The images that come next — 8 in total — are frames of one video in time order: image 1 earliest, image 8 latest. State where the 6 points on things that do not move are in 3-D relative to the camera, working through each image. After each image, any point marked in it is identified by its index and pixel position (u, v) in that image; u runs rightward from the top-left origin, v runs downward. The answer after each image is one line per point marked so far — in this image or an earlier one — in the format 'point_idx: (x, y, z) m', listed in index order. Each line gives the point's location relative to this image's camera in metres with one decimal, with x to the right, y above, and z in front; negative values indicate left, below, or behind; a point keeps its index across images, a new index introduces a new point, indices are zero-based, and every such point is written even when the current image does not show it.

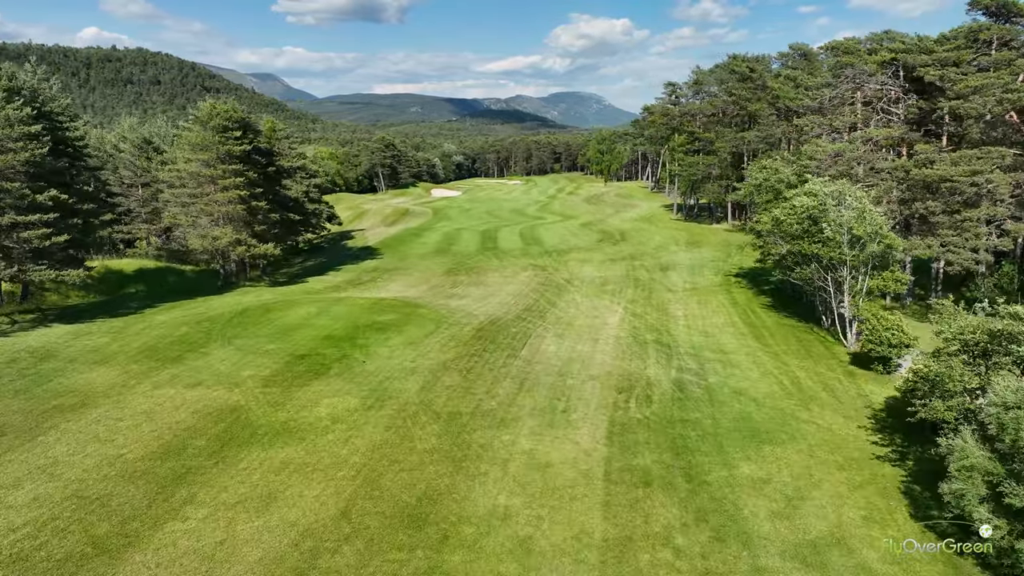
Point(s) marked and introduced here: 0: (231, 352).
0: (-9.0, -2.1, +19.2) m
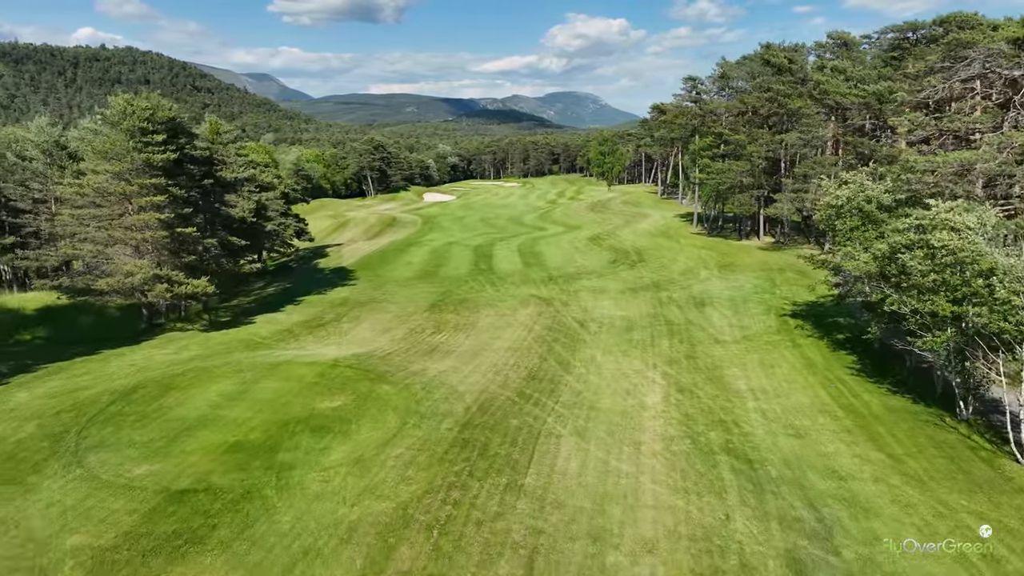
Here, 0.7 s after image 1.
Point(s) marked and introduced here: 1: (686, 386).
0: (-9.0, -4.0, +12.3) m
1: (+5.3, -3.0, +18.2) m
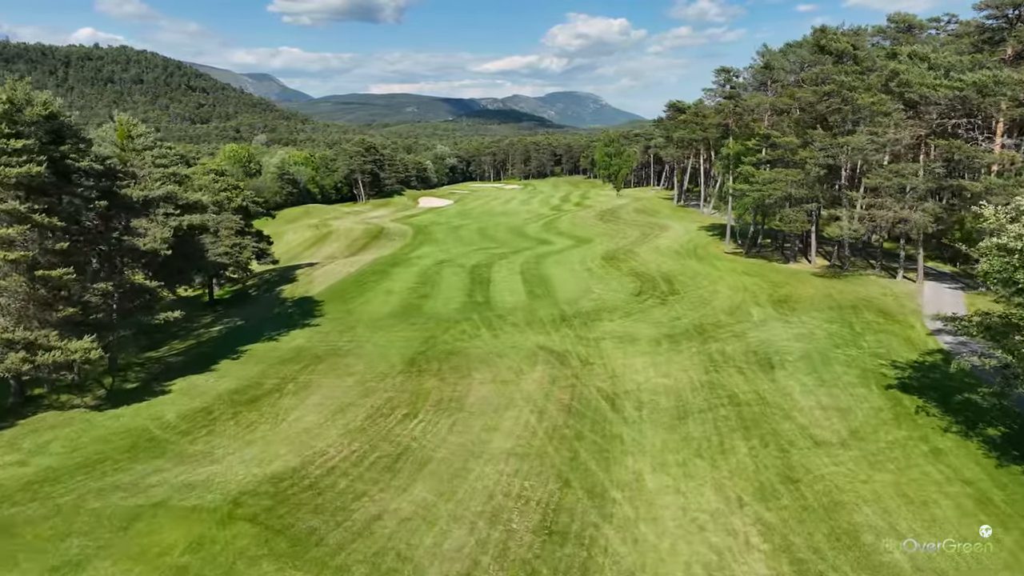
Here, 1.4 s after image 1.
0: (-8.9, -6.1, +5.0) m
1: (+5.4, -5.0, +10.9) m
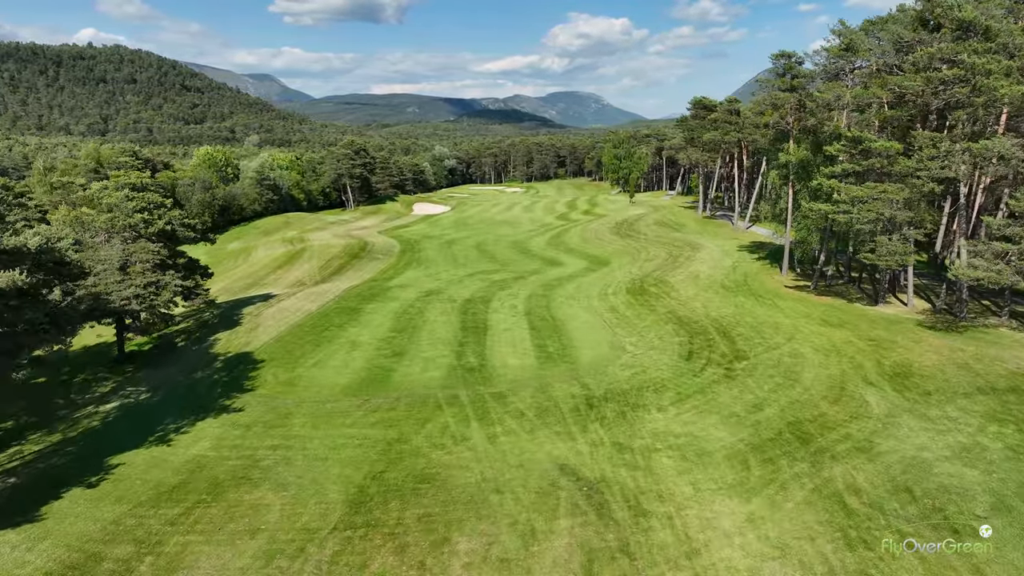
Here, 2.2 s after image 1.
0: (-8.8, -8.4, -3.6) m
1: (+5.5, -7.4, +2.2) m
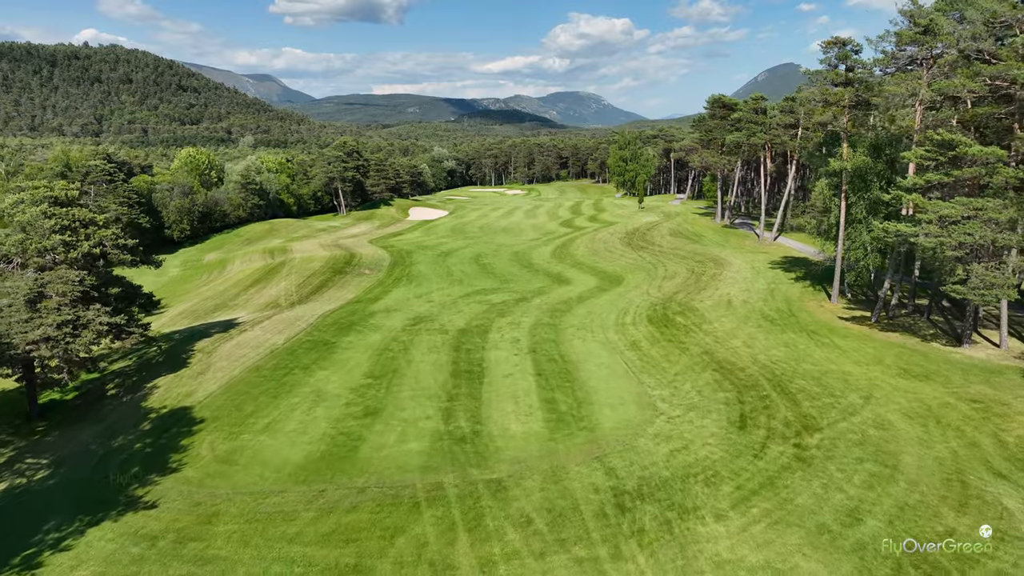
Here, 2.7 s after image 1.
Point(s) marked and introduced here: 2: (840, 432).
0: (-8.8, -9.9, -8.9) m
1: (+5.6, -8.8, -3.0) m
2: (+9.5, -4.1, +17.3) m
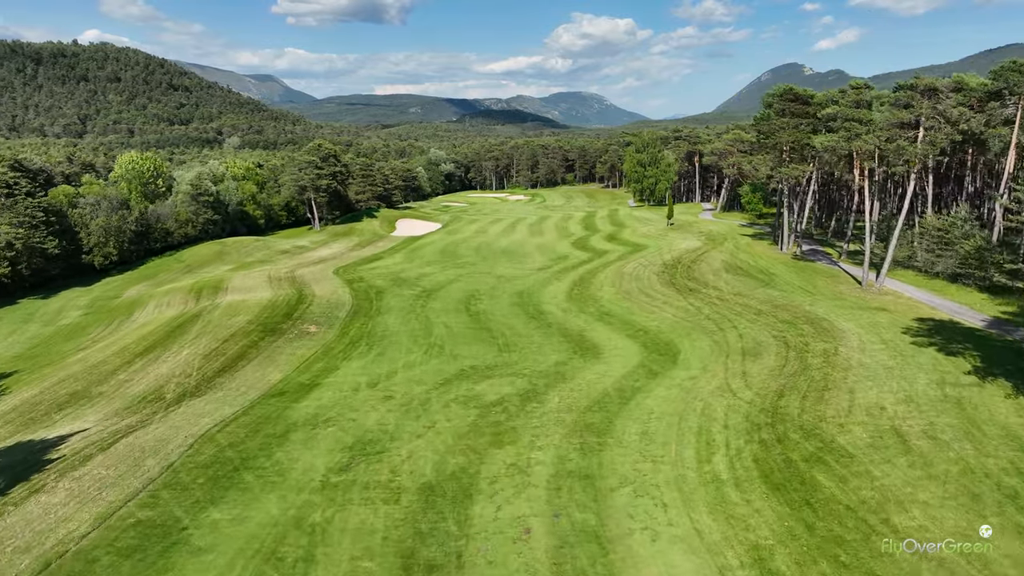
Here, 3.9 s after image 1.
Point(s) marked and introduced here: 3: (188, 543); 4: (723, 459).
0: (-8.8, -13.5, -22.4) m
1: (+5.5, -12.4, -16.6) m
2: (+9.6, -7.8, +3.7) m
3: (-8.2, -6.3, +15.4) m
4: (+6.4, -5.1, +18.2) m
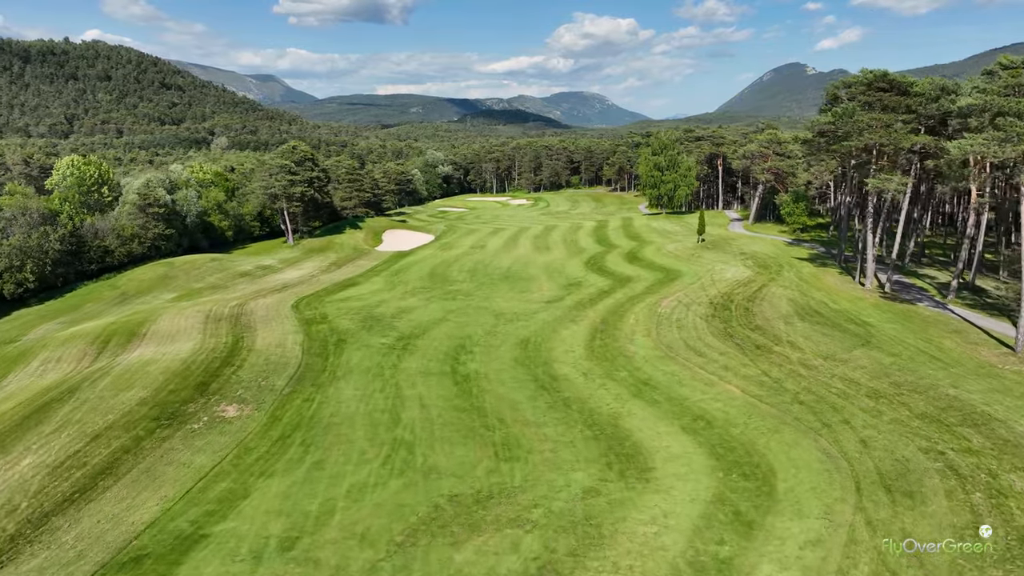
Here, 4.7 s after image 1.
0: (-8.9, -16.1, -32.6) m
1: (+5.5, -15.1, -26.9) m
2: (+9.6, -10.4, -6.6) m
3: (-8.2, -9.0, +5.2) m
4: (+6.5, -7.8, +7.9) m
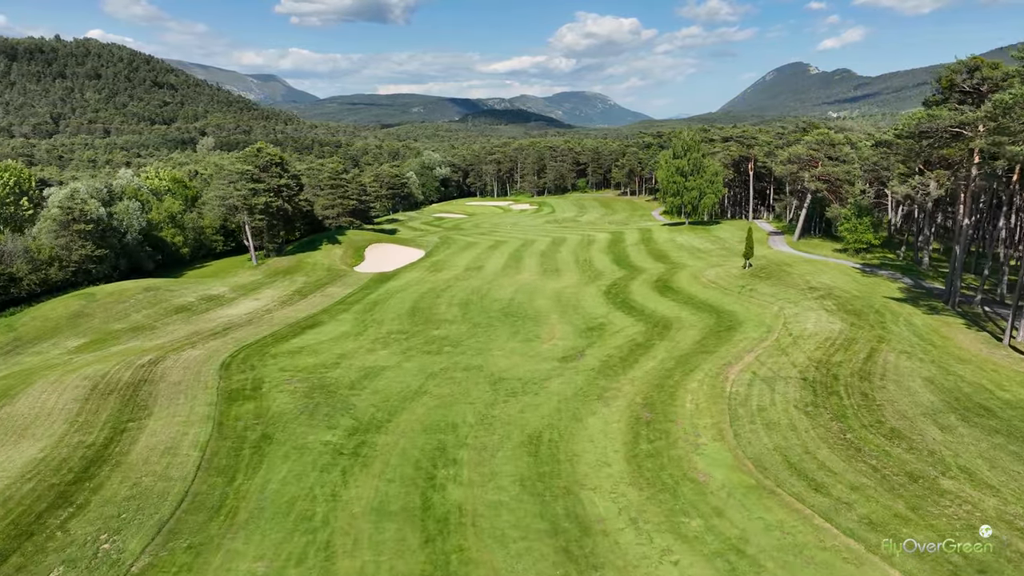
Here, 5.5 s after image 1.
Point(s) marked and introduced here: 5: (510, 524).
0: (-9.0, -18.9, -43.4) m
1: (+5.4, -17.9, -37.7) m
2: (+9.6, -13.2, -17.4) m
3: (-8.1, -11.8, -5.6) m
4: (+6.6, -10.6, -2.9) m
5: (0.0, -6.7, +17.9) m
